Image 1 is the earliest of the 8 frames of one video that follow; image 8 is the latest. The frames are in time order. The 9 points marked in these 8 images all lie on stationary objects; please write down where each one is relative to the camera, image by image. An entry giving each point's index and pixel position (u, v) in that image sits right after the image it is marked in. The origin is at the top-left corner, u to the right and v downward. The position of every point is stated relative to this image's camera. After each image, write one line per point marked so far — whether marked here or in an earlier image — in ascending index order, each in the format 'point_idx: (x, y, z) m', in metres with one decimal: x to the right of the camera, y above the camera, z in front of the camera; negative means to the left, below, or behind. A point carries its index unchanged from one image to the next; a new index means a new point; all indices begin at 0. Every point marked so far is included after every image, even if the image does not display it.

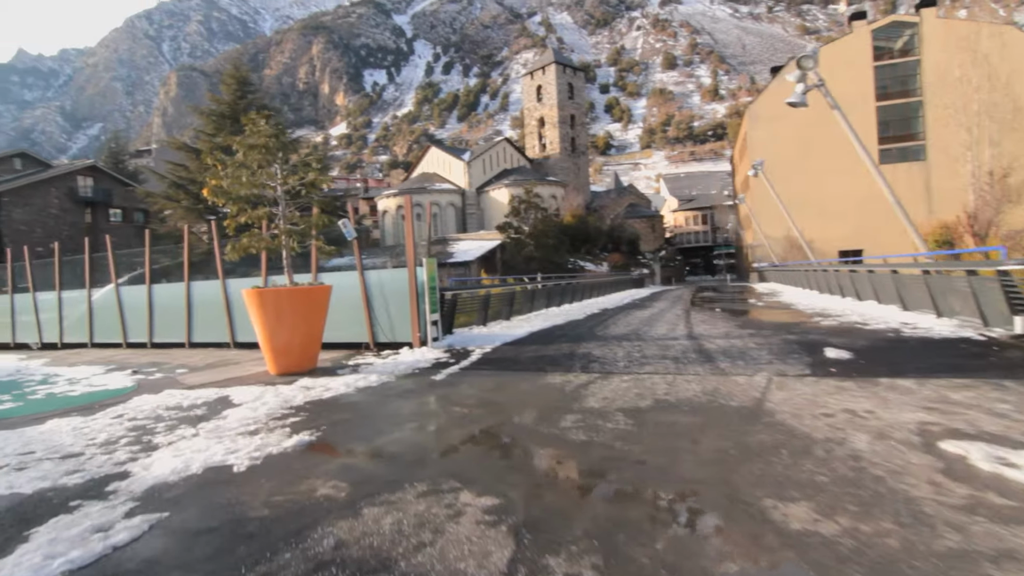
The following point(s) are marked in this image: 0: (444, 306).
0: (-1.3, -0.4, +10.1) m
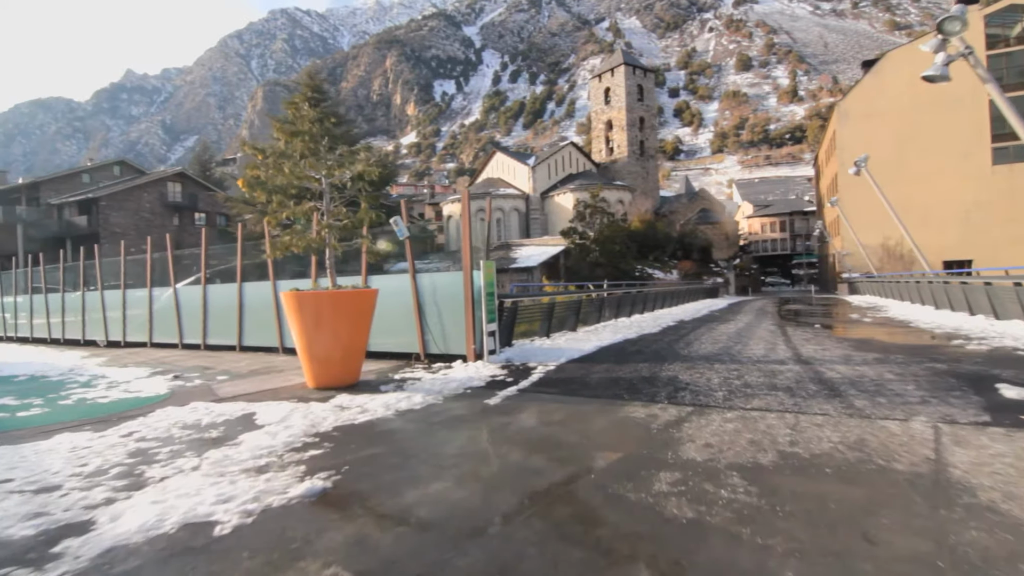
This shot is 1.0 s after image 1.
0: (-0.1, -0.5, +9.0) m
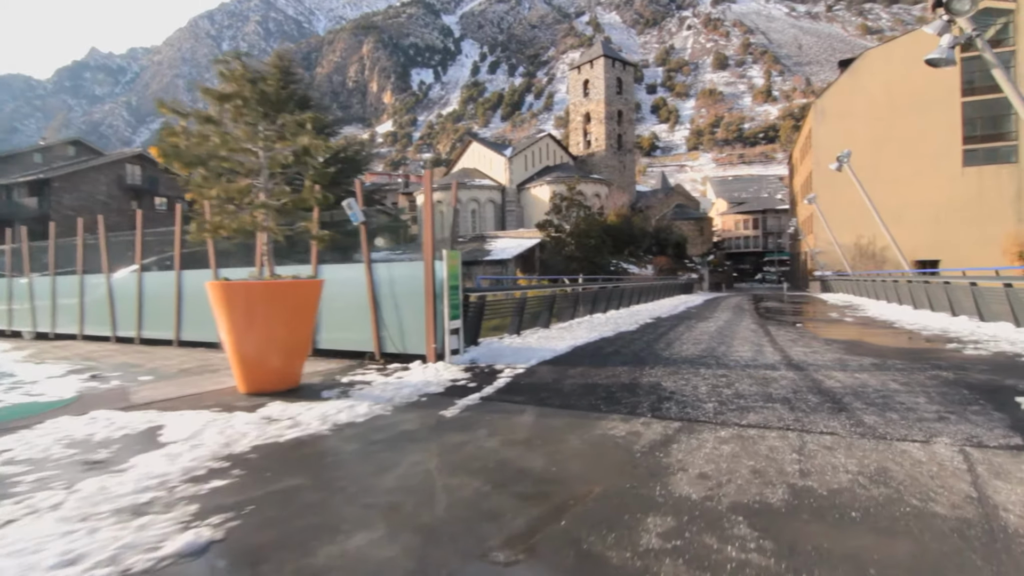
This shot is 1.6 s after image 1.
0: (-0.6, -0.4, +8.2) m
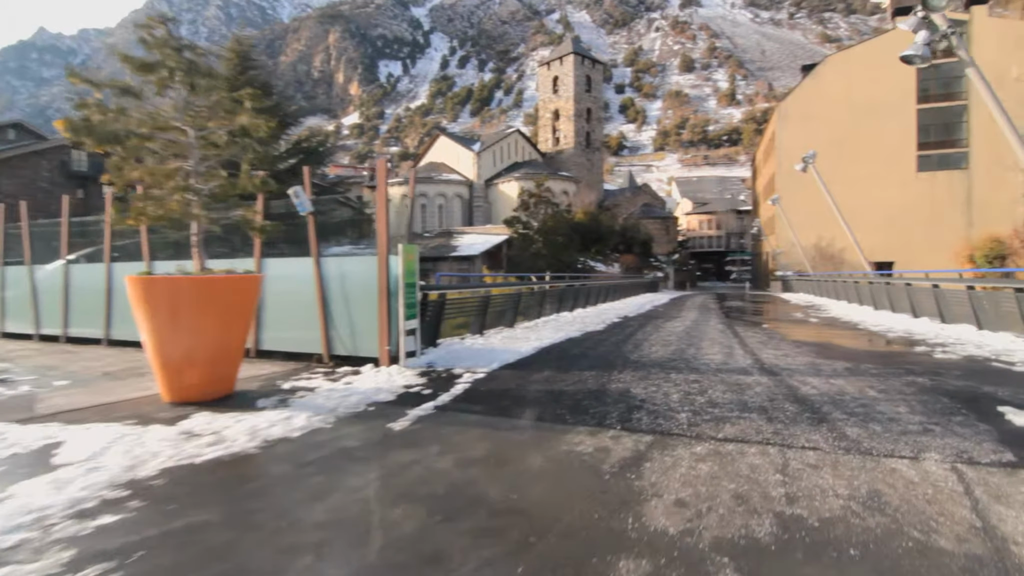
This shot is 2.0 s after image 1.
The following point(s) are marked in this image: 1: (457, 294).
0: (-1.2, -0.3, +7.6) m
1: (-0.8, -0.1, +8.3) m
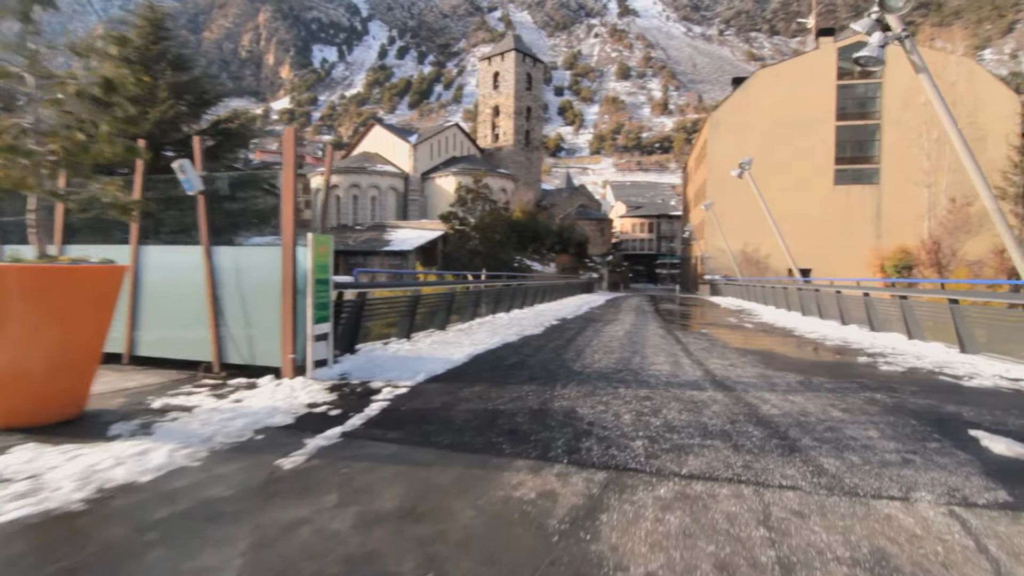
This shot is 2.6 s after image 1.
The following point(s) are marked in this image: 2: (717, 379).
0: (-2.0, -0.3, +6.6) m
1: (-1.8, -0.1, +7.3) m
2: (+2.3, -1.0, +6.1) m
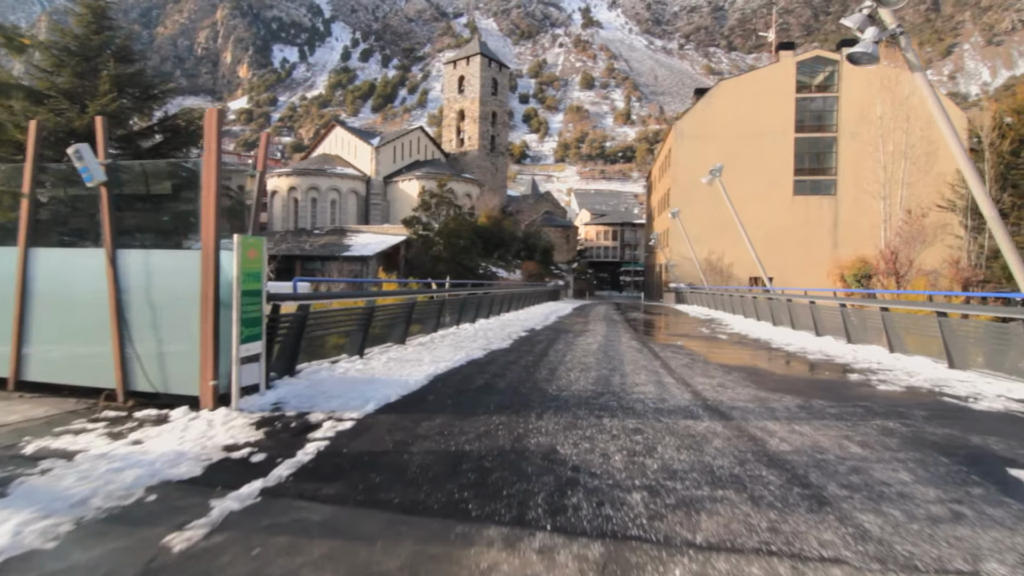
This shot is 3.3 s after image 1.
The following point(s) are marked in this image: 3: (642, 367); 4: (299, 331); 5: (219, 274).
0: (-2.4, -0.4, +5.6) m
1: (-2.2, -0.2, +6.4) m
2: (+2.0, -1.2, +5.5) m
3: (+1.9, -1.1, +7.8) m
4: (-2.3, -0.5, +5.9) m
5: (-2.6, +0.1, +4.8) m
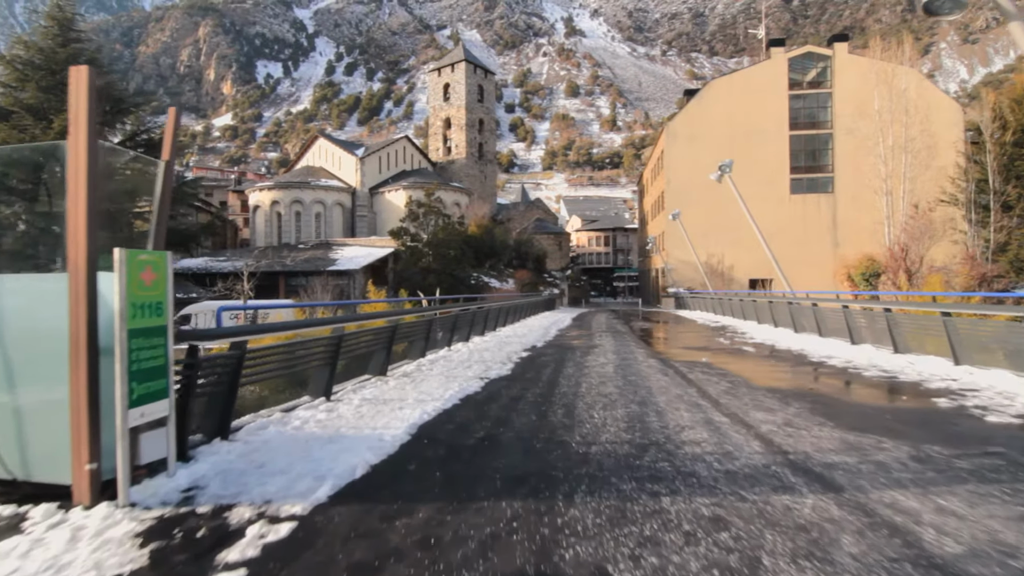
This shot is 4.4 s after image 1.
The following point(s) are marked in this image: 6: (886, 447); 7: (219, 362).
0: (-2.3, -0.7, +4.1) m
1: (-2.1, -0.5, +4.9) m
2: (+2.1, -1.3, +4.0) m
3: (+2.0, -1.3, +6.3) m
4: (-2.3, -0.7, +4.4) m
5: (-2.5, -0.1, +3.3) m
6: (+2.9, -1.3, +4.2) m
7: (-2.3, -0.5, +4.1) m
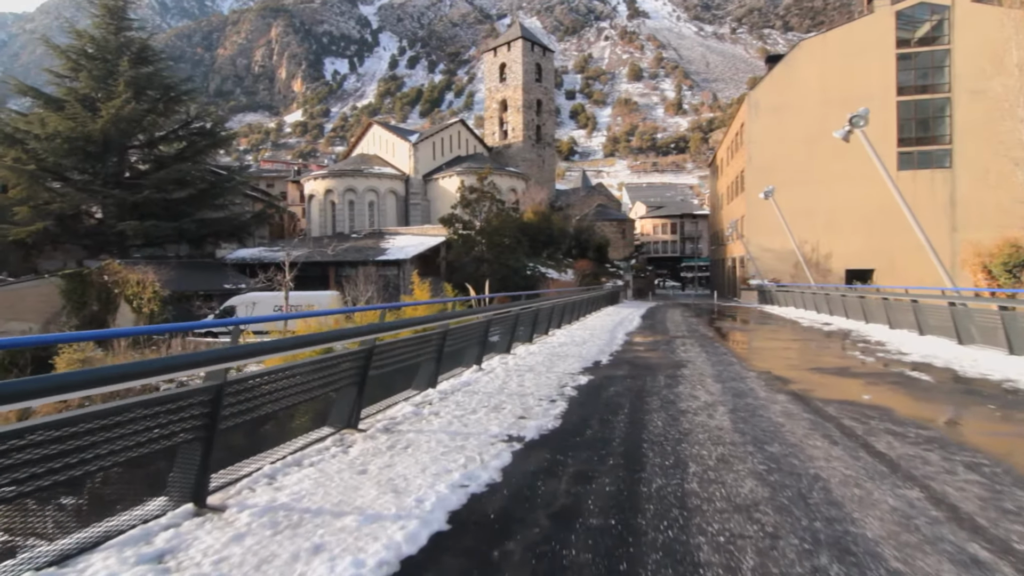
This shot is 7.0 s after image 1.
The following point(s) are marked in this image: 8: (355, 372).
0: (-2.3, -0.7, +1.4) m
1: (-2.0, -0.5, +2.1) m
2: (+2.1, -1.3, +0.8) m
3: (+2.2, -1.3, +3.1) m
4: (-2.2, -0.8, +1.6) m
5: (-2.6, -0.2, +0.5) m
6: (+3.0, -1.3, +0.9) m
7: (-2.2, -0.6, +1.4) m
8: (-1.4, -0.7, +4.8) m
